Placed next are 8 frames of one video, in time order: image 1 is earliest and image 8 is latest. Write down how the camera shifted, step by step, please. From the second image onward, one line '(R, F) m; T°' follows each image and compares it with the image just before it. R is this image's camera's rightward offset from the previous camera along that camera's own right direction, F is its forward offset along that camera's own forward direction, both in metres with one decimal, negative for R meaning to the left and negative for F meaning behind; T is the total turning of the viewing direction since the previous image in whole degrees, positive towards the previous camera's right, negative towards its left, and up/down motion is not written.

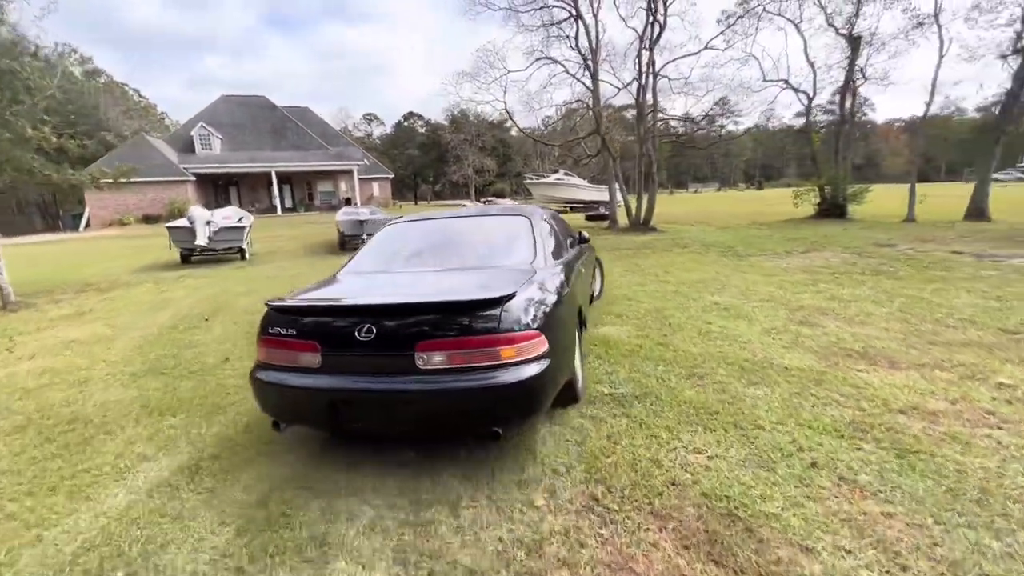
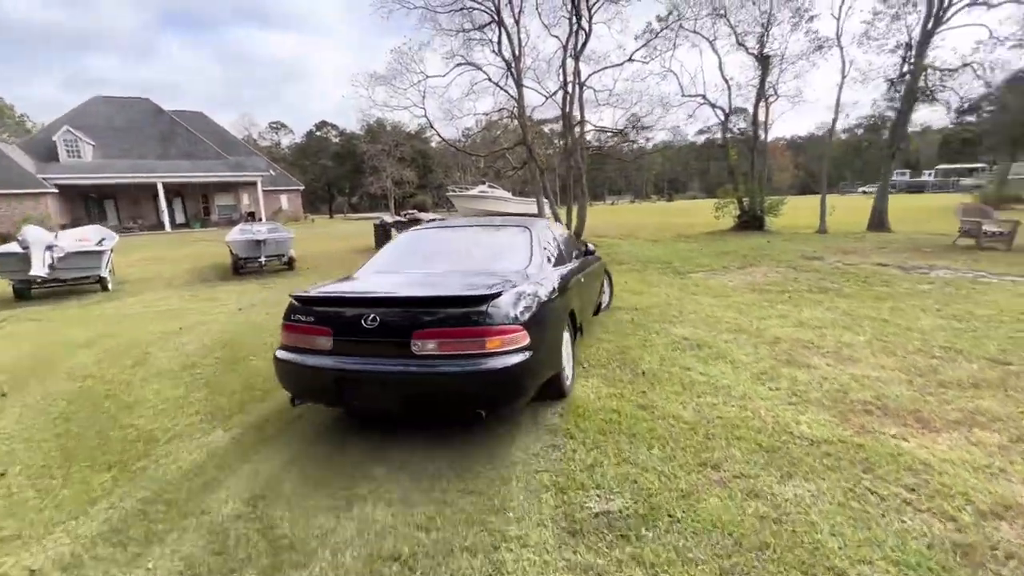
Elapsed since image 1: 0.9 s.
(-0.1, +1.1) m; +9°
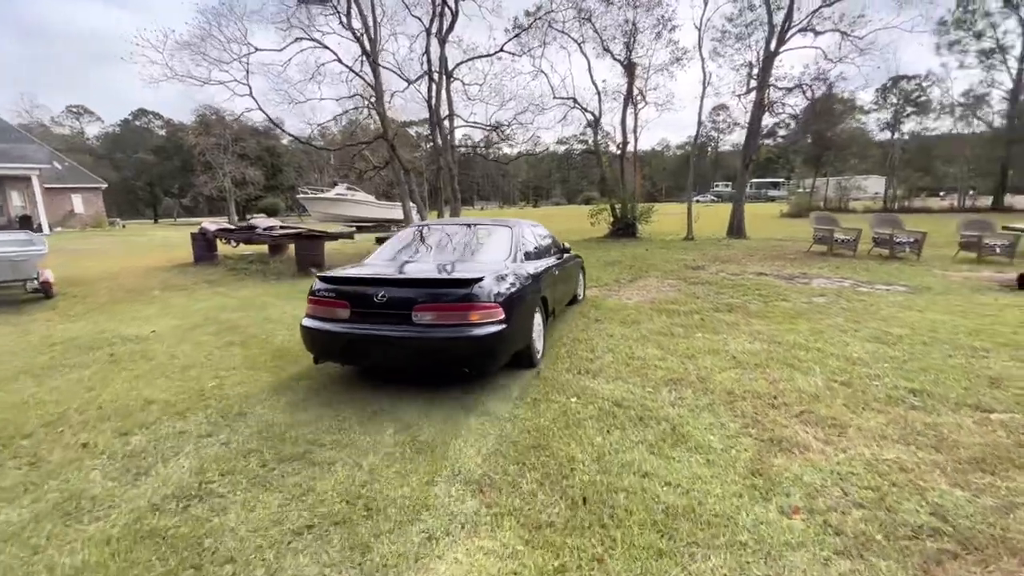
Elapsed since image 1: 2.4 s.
(+0.2, +1.7) m; +15°
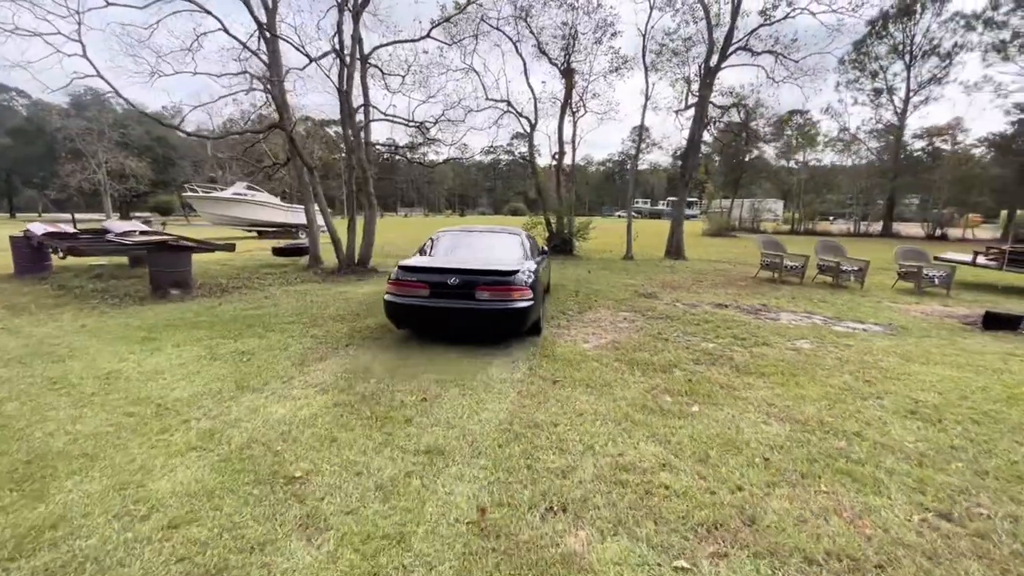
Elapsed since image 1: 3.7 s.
(0.0, +1.7) m; +9°
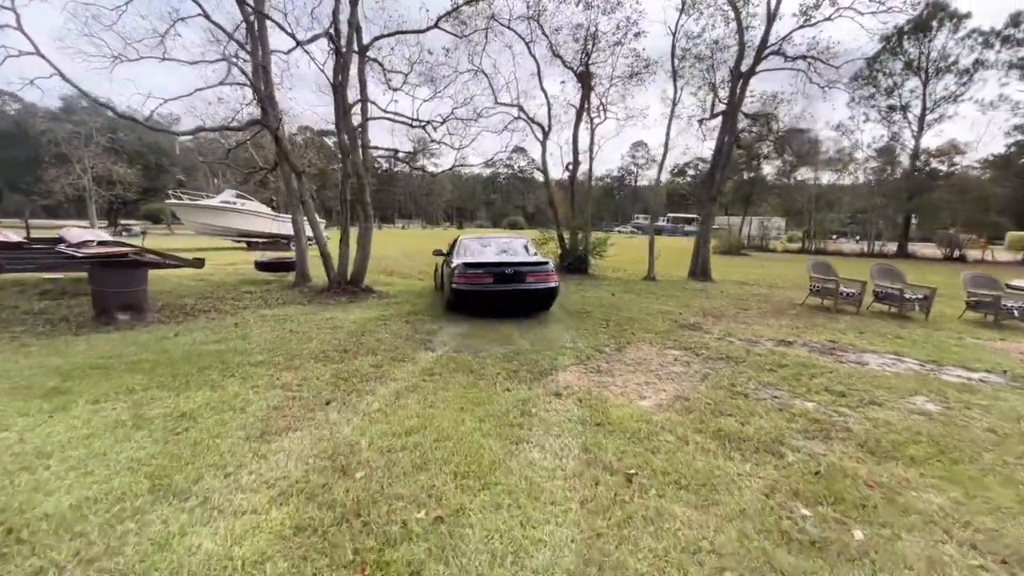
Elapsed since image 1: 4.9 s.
(-0.4, +1.4) m; 0°
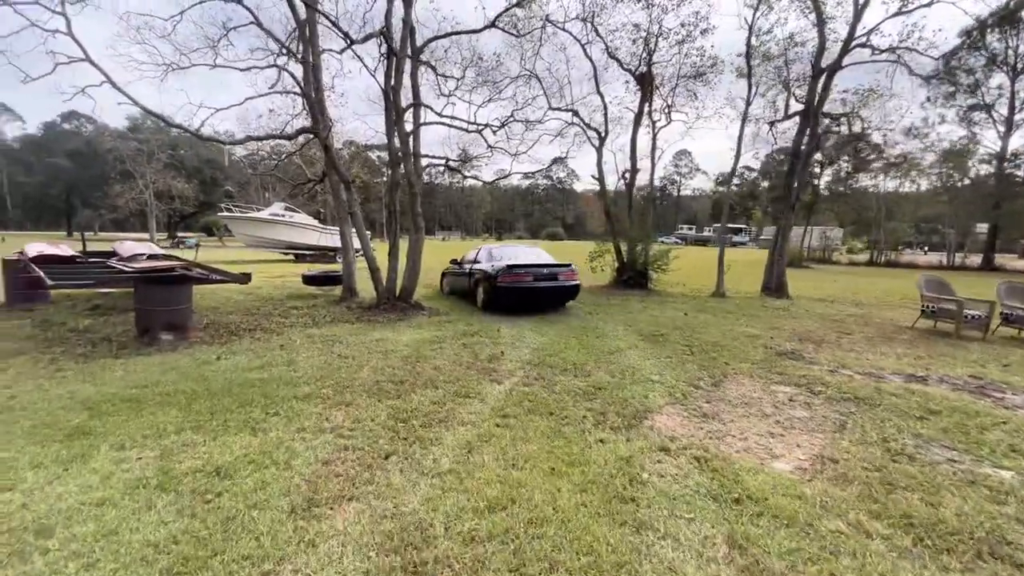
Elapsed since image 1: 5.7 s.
(-0.4, +0.8) m; -4°
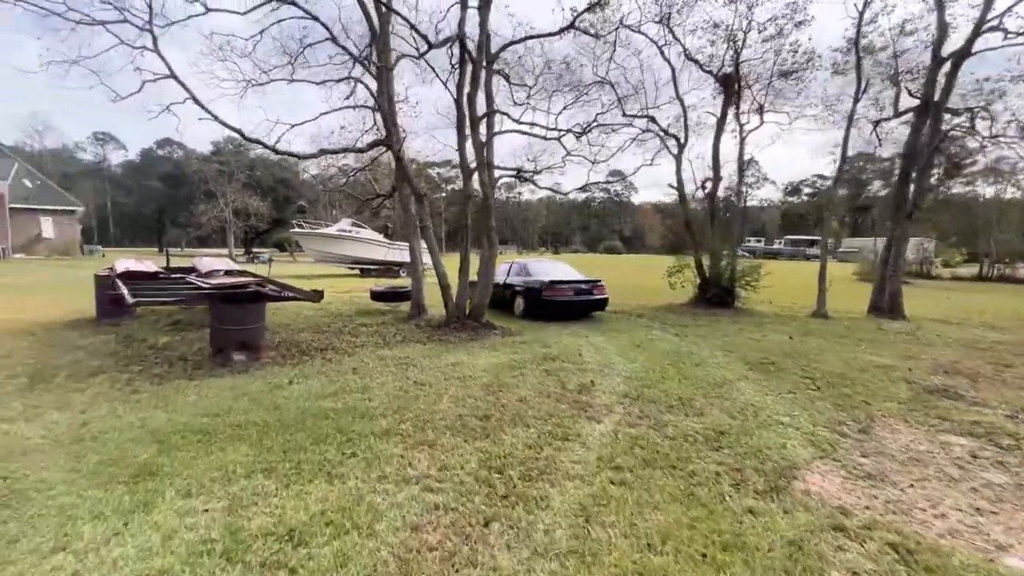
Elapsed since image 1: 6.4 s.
(-0.4, +0.6) m; -6°
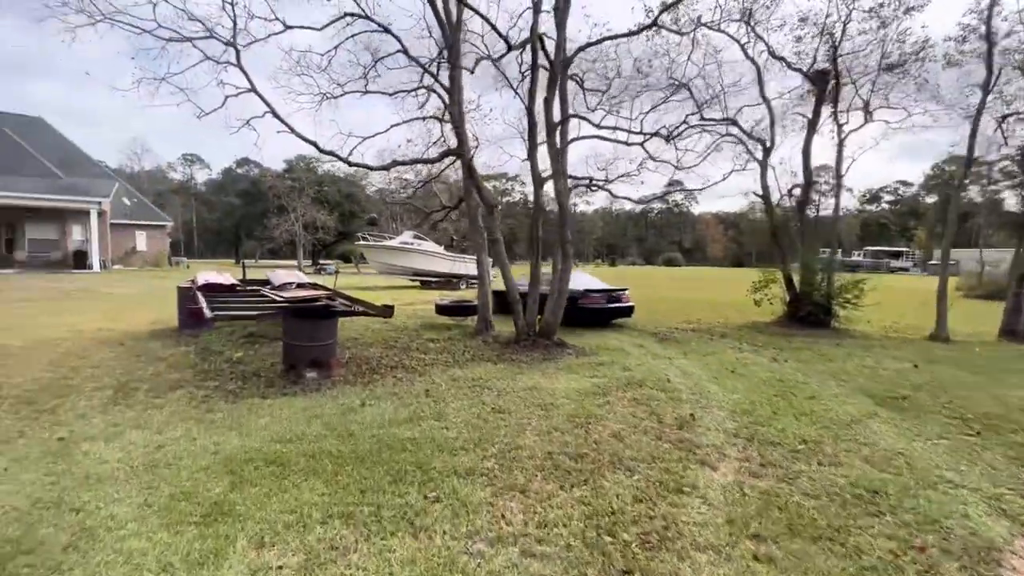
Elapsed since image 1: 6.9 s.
(-0.4, +0.5) m; -6°
